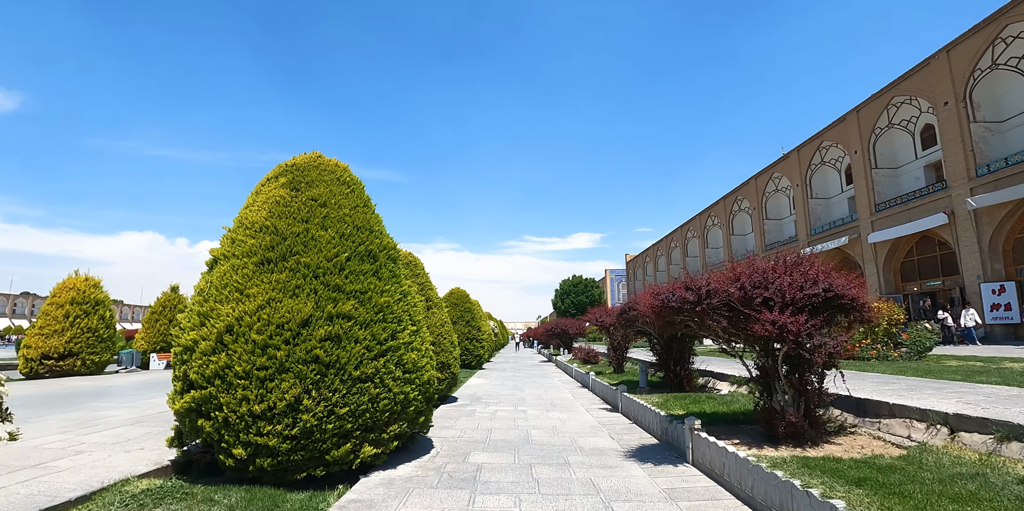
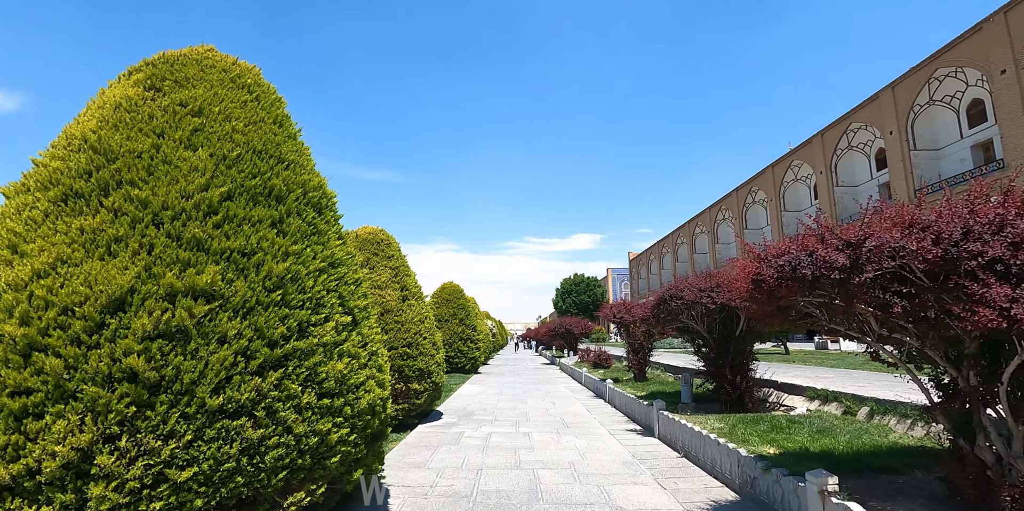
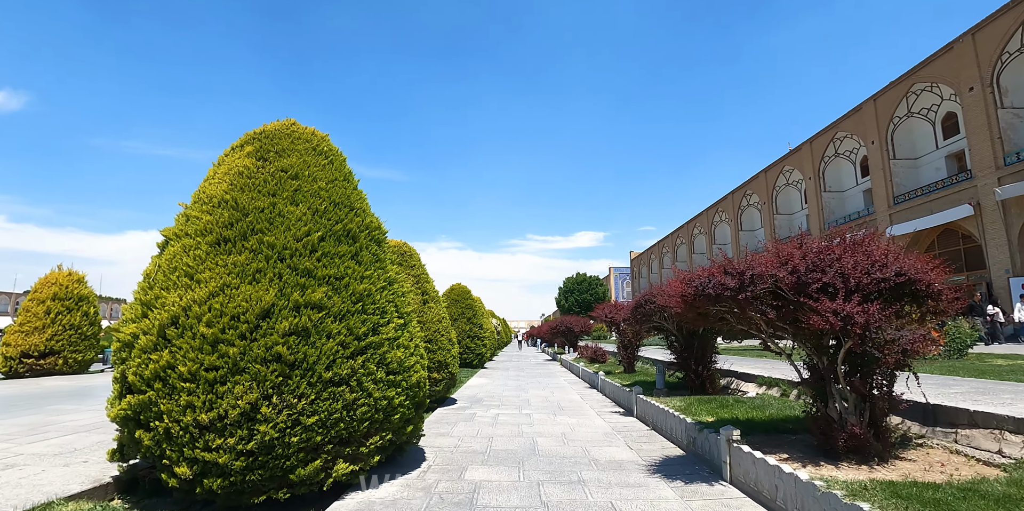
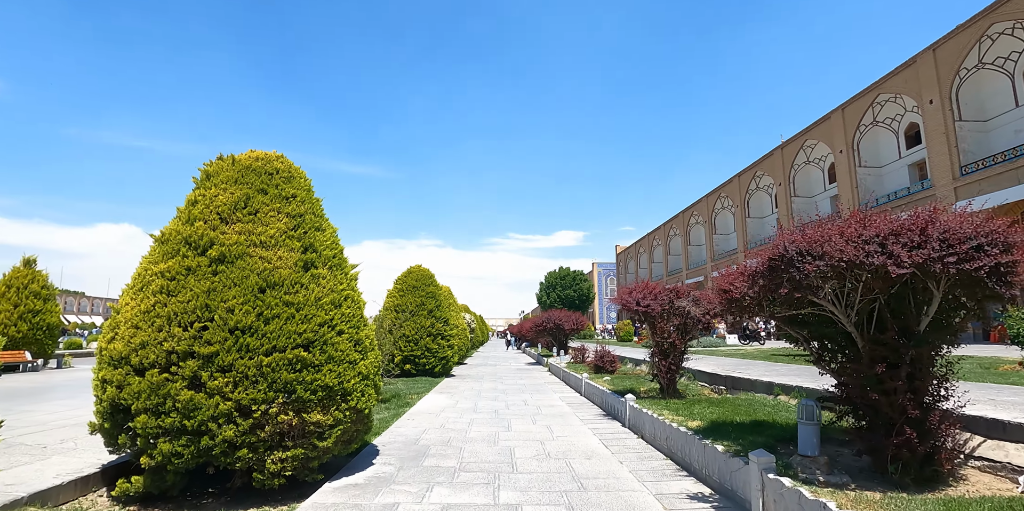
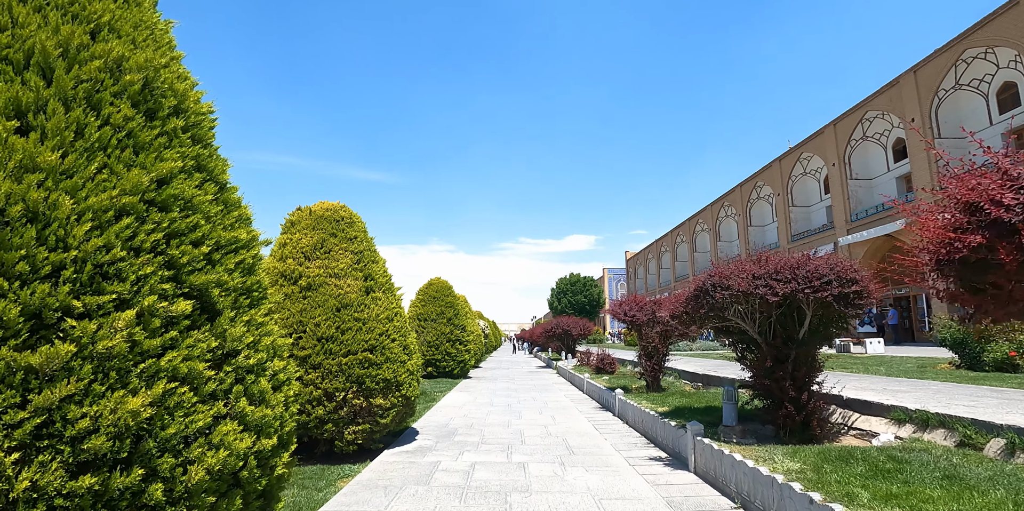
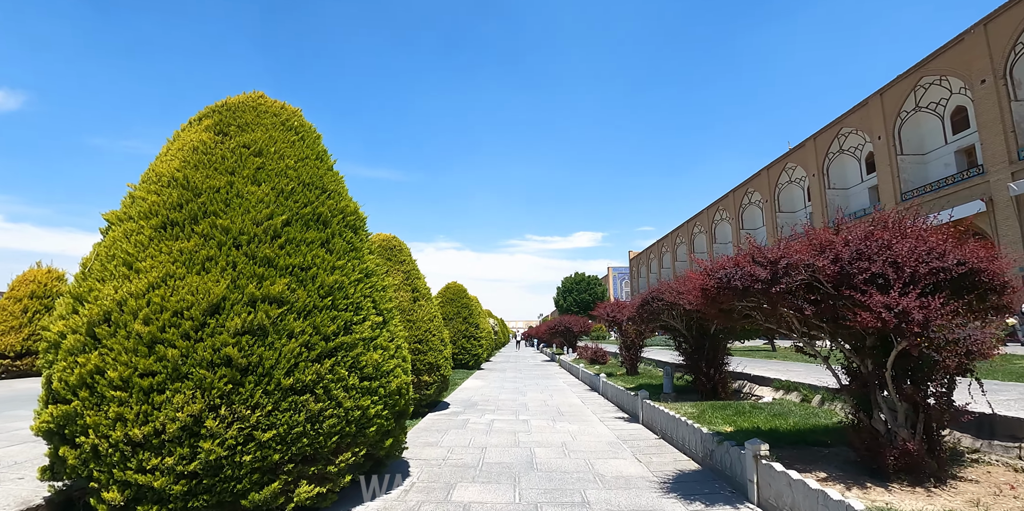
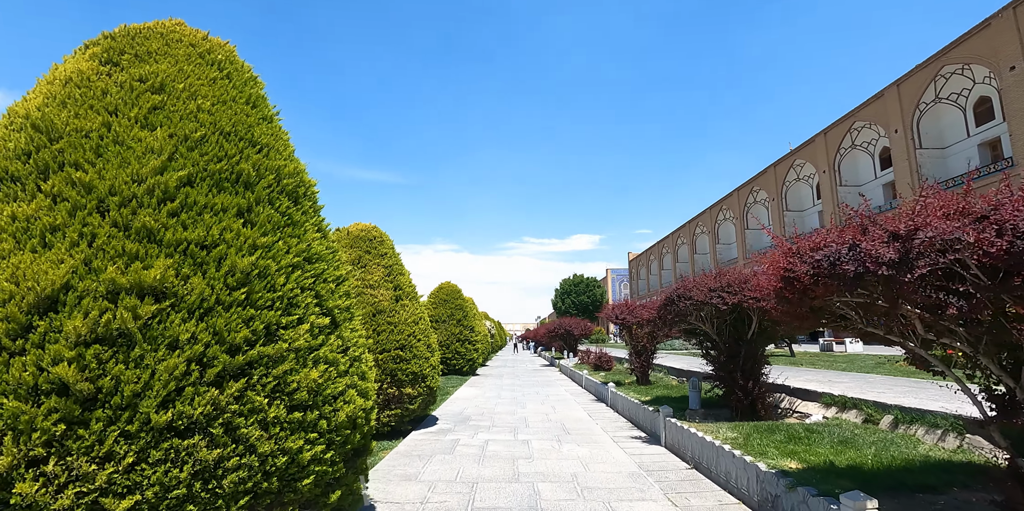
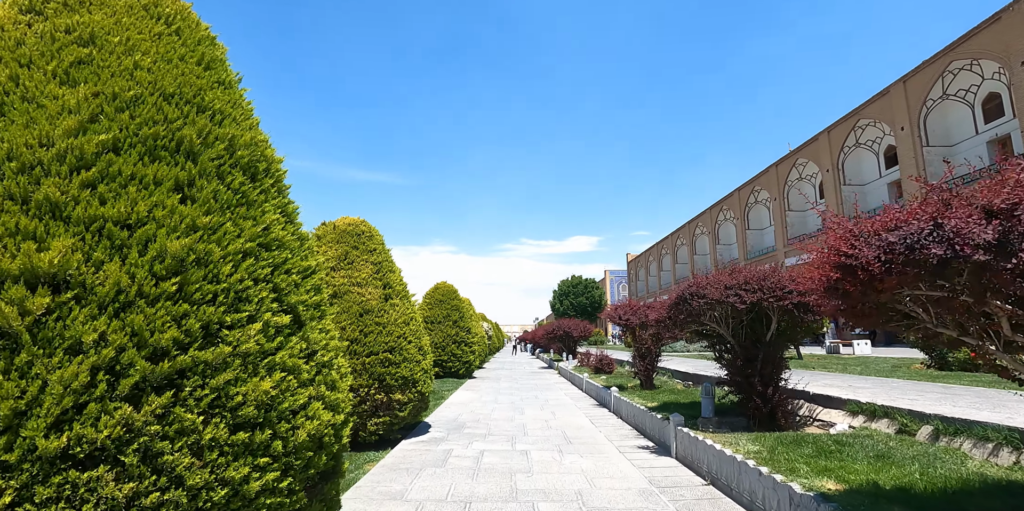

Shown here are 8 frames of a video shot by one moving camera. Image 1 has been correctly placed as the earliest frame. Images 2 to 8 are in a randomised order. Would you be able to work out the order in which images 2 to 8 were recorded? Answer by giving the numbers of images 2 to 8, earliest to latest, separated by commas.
3, 6, 2, 7, 8, 5, 4
